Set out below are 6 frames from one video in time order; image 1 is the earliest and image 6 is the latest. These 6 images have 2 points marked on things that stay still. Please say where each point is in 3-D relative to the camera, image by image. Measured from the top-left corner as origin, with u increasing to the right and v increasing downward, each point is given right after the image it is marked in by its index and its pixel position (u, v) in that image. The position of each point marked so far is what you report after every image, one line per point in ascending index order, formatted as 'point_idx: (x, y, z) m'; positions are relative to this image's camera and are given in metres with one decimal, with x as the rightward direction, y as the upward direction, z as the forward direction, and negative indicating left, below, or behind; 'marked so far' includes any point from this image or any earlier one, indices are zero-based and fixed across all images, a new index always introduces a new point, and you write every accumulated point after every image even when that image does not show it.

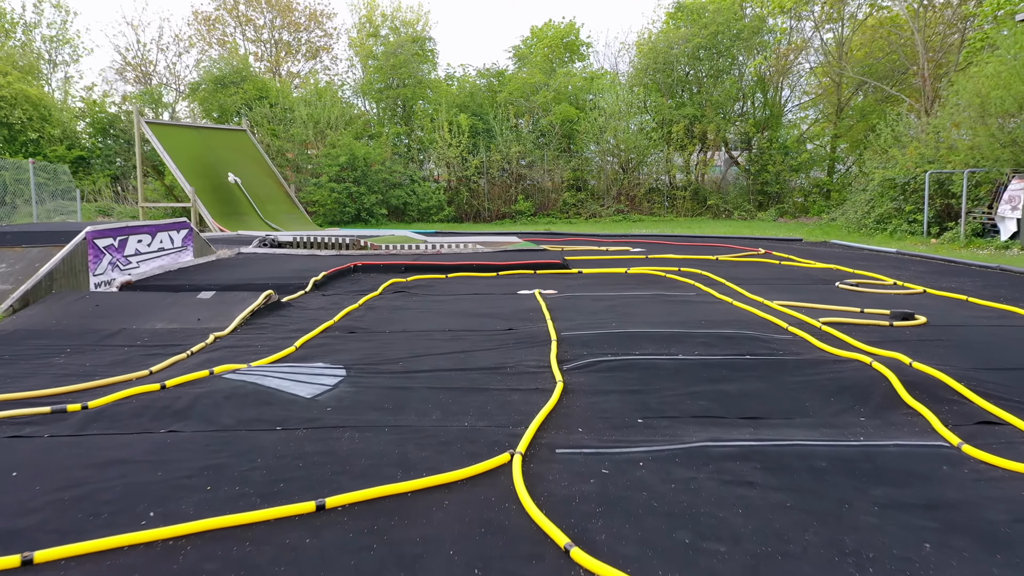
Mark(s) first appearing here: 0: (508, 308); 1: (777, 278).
0: (0.0, -0.1, +4.5) m
1: (+1.8, +0.1, +5.8) m
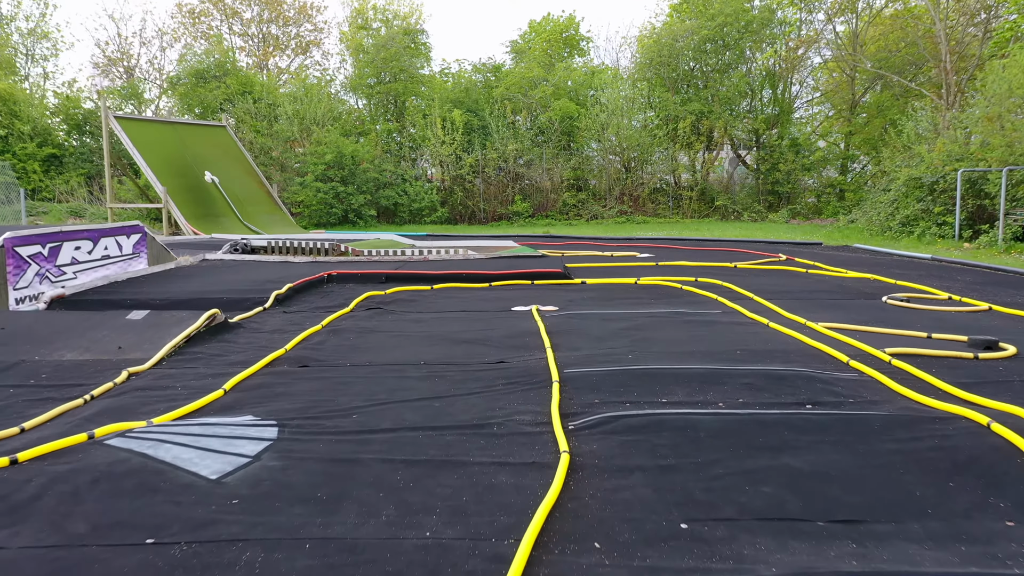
0: (0.0, -0.2, +3.8) m
1: (+1.7, 0.0, +5.1) m
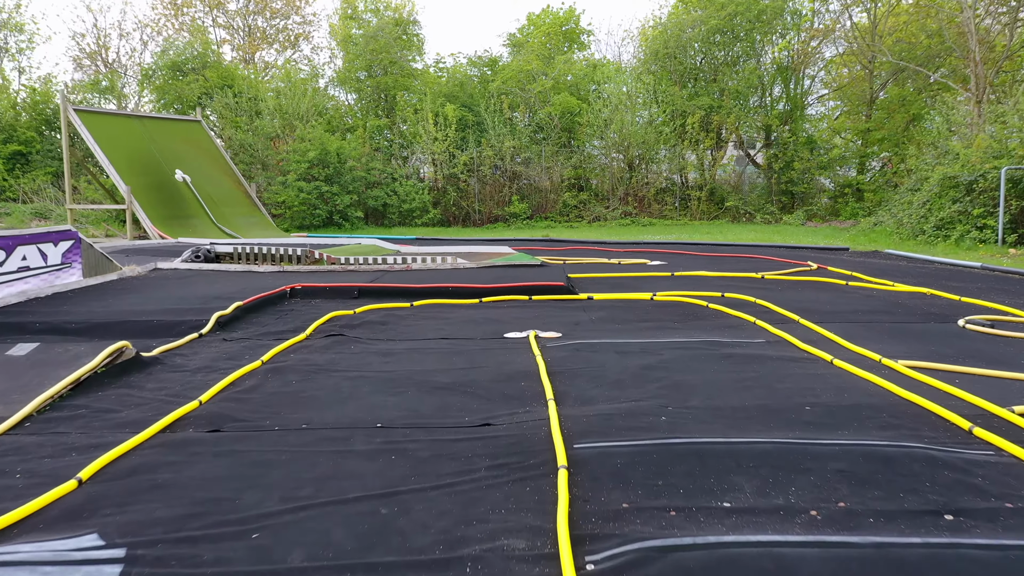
0: (-0.1, -0.3, +2.9) m
1: (+1.7, -0.1, +4.2) m
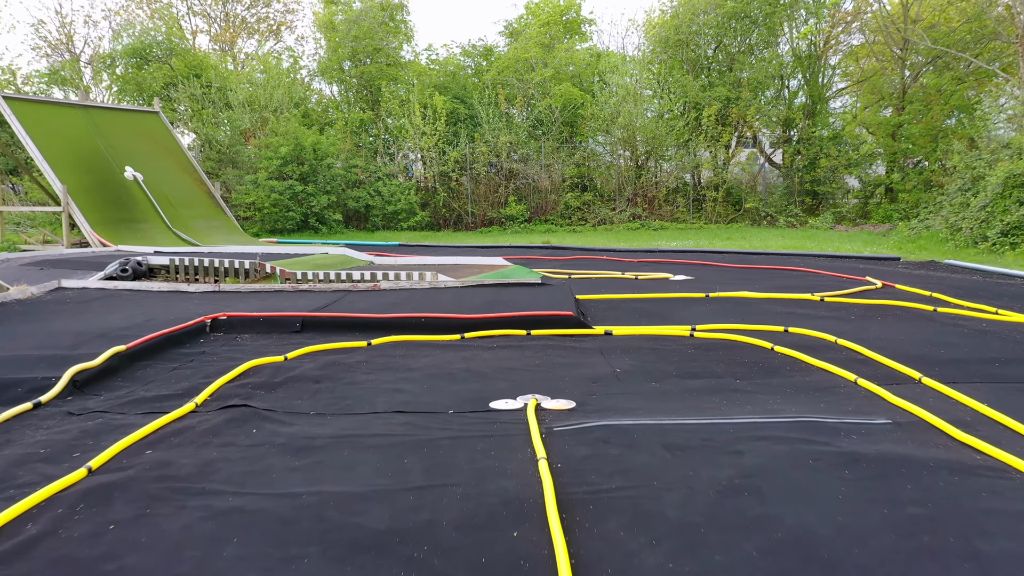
0: (-0.1, -0.4, +1.7) m
1: (+1.7, -0.2, +3.0) m
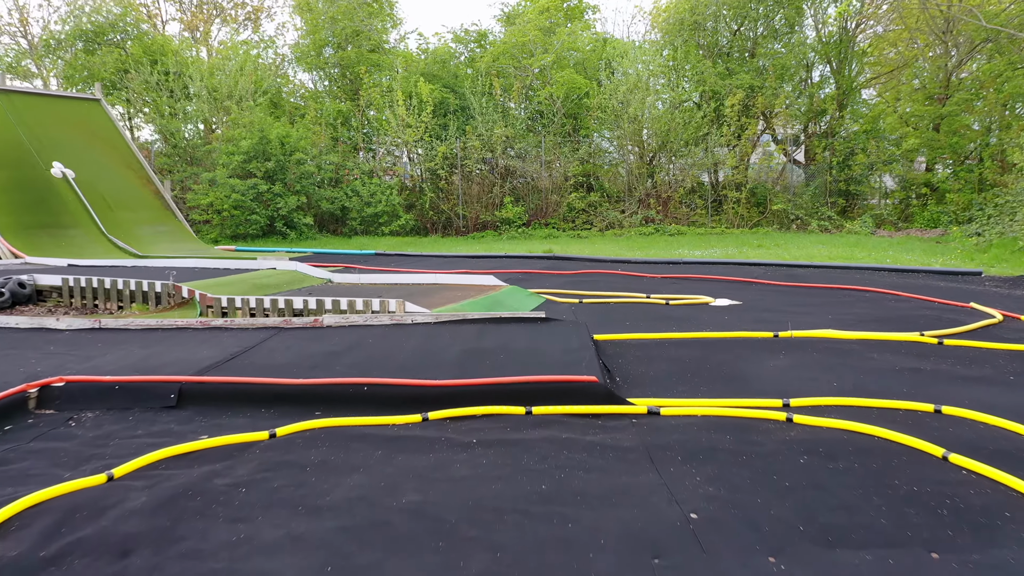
0: (-0.1, -0.6, +0.4) m
1: (+1.7, -0.4, +1.7) m
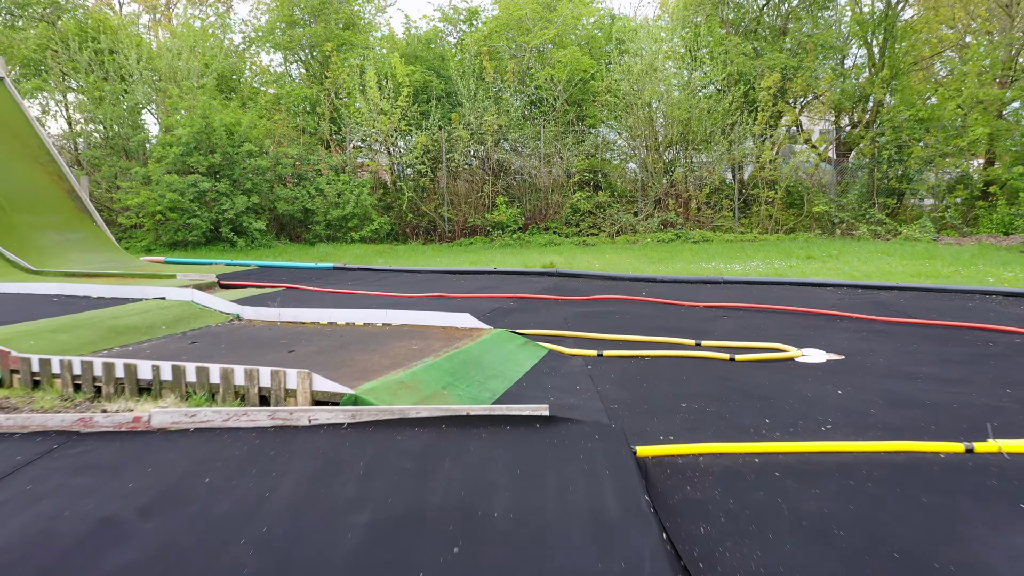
0: (-0.2, -0.7, -1.2) m
1: (+1.6, -0.5, +0.1) m
